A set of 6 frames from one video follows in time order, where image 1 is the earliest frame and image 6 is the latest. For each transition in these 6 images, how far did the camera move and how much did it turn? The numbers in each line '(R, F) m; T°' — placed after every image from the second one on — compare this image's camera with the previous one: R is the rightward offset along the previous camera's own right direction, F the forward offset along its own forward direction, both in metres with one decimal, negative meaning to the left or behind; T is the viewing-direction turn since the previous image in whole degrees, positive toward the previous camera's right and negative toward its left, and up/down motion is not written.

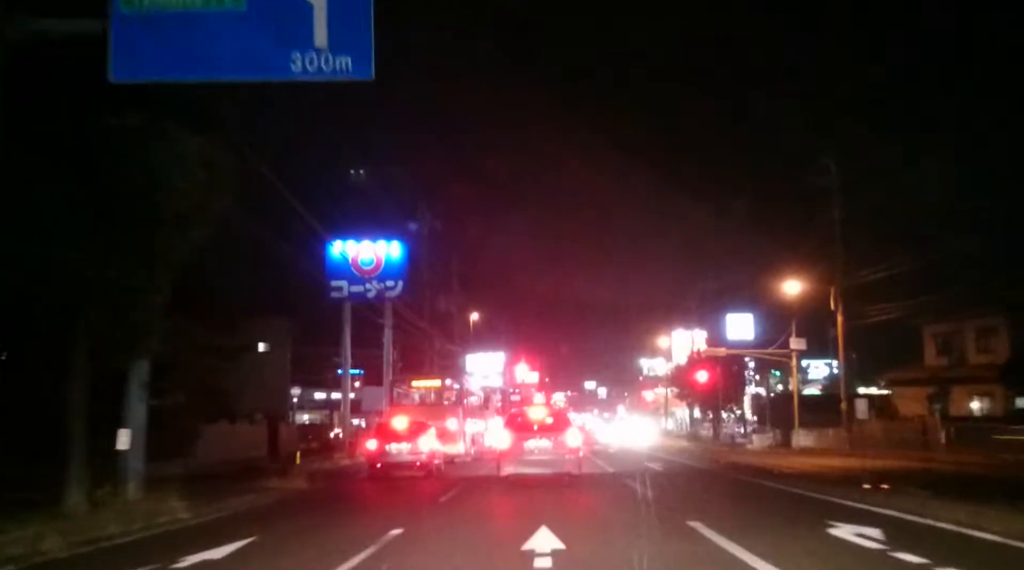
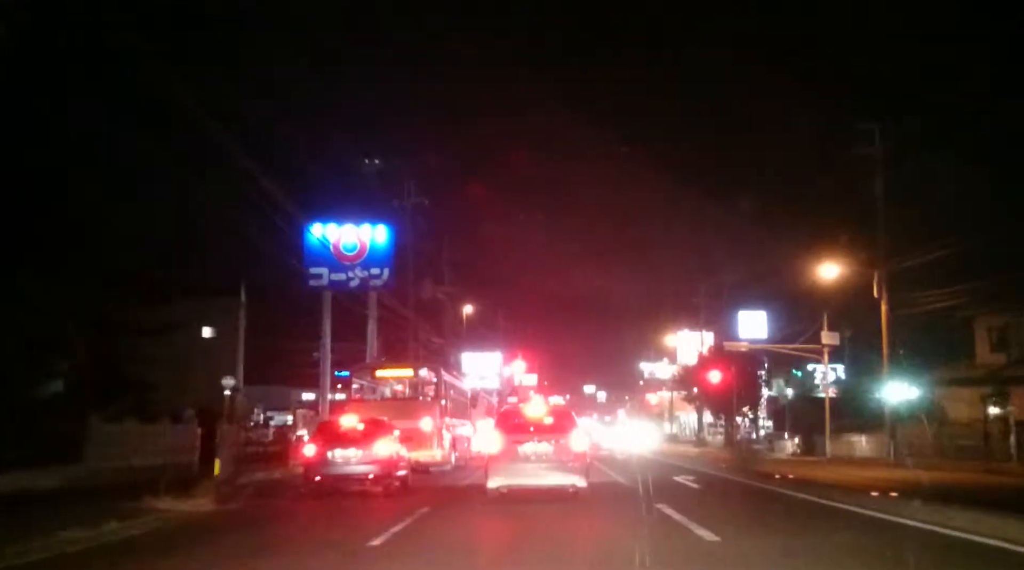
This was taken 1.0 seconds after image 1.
(+0.2, +7.7) m; 0°
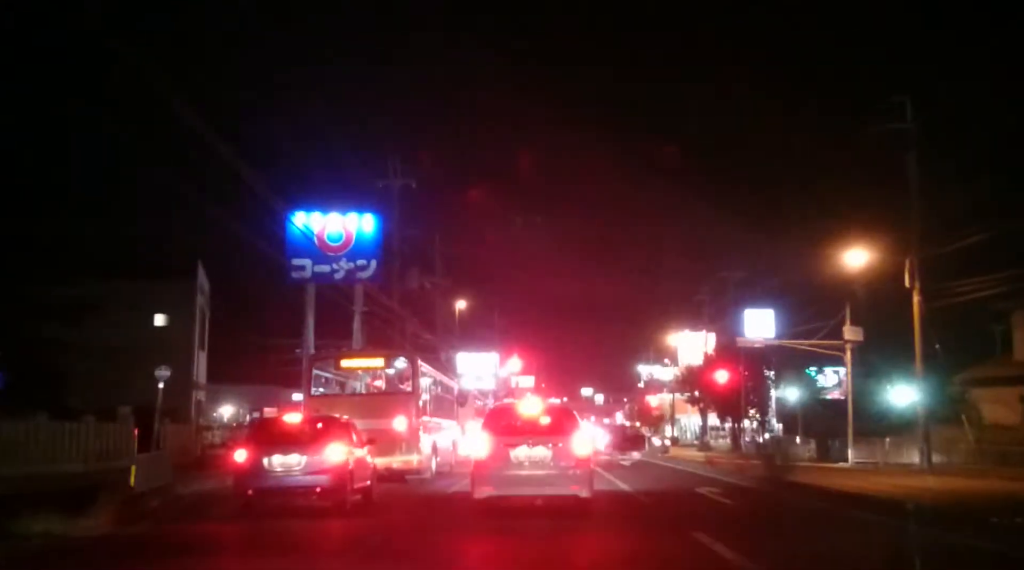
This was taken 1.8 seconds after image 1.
(+0.1, +4.8) m; 0°
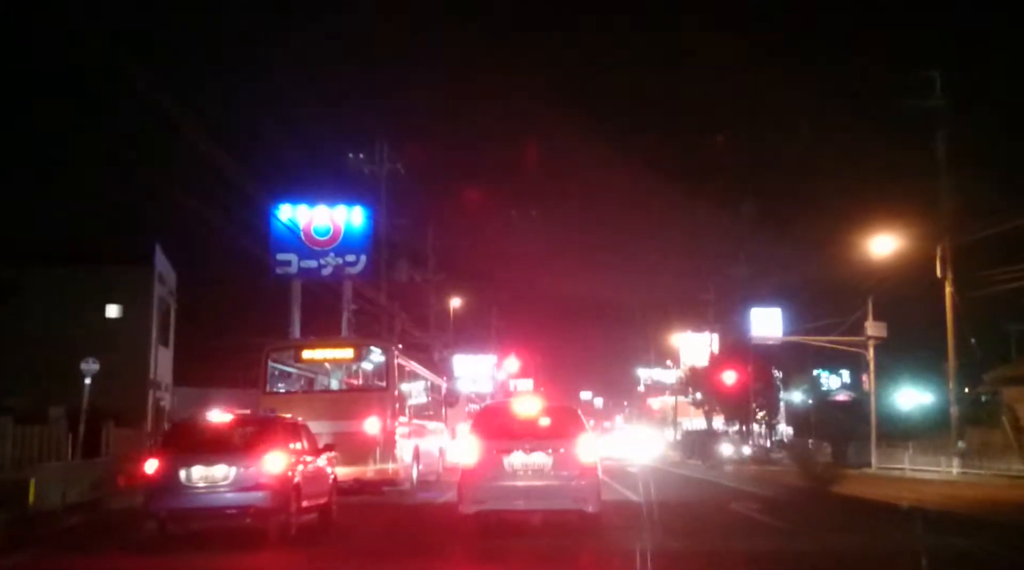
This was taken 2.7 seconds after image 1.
(+0.1, +3.9) m; 0°
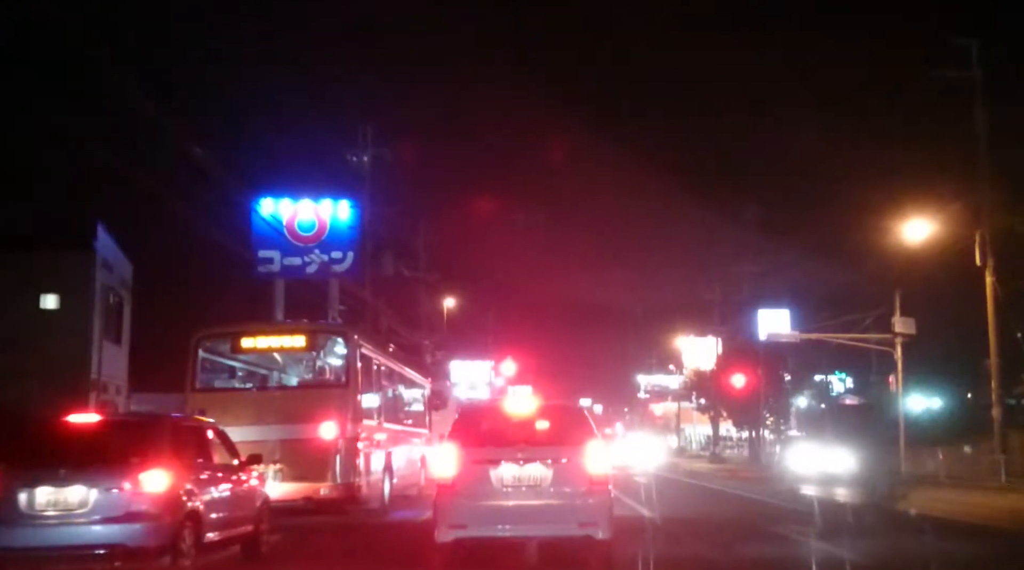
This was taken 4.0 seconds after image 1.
(+0.1, +4.1) m; 0°
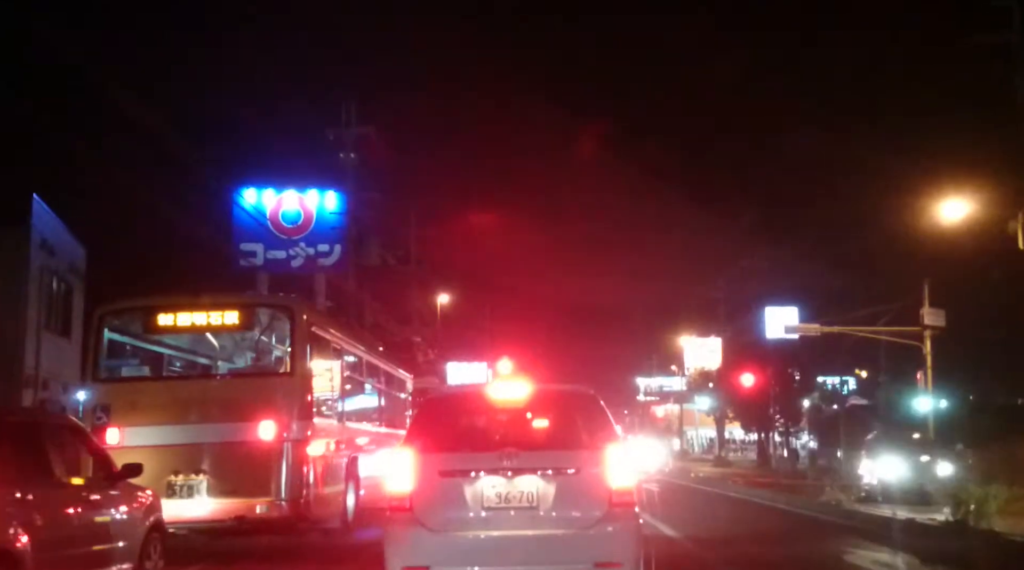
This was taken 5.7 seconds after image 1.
(+0.1, +3.6) m; 0°
